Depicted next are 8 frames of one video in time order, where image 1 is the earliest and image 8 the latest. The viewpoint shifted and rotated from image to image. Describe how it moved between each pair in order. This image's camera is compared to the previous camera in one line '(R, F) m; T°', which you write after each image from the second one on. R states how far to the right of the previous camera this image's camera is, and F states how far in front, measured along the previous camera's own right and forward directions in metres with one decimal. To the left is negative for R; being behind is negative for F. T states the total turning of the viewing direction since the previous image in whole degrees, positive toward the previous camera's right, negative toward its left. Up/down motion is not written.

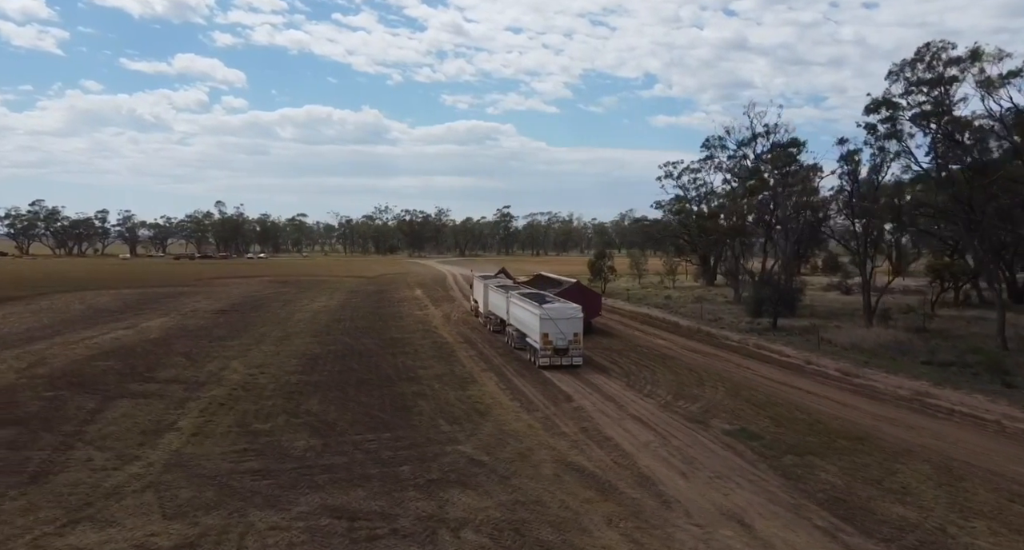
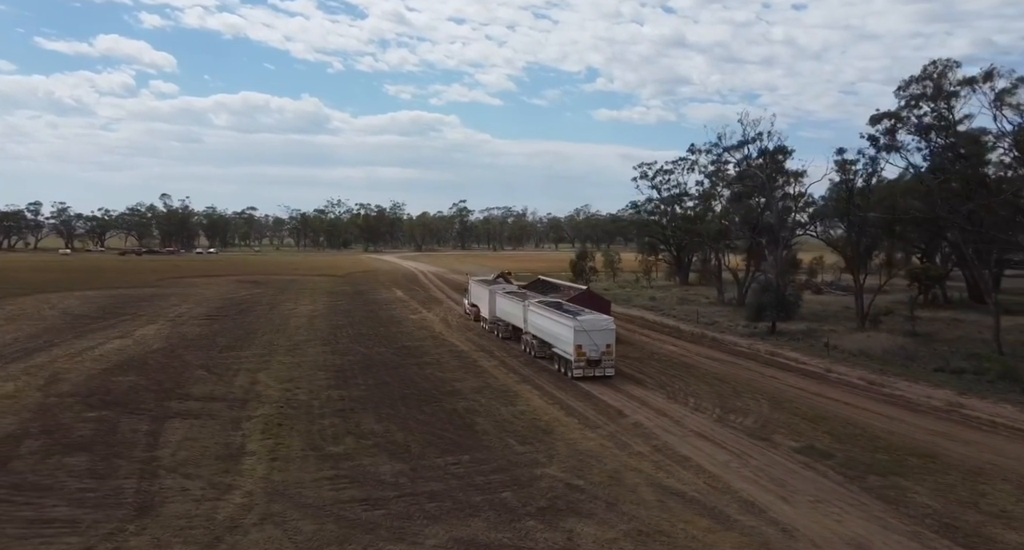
(-1.7, +0.1) m; +3°
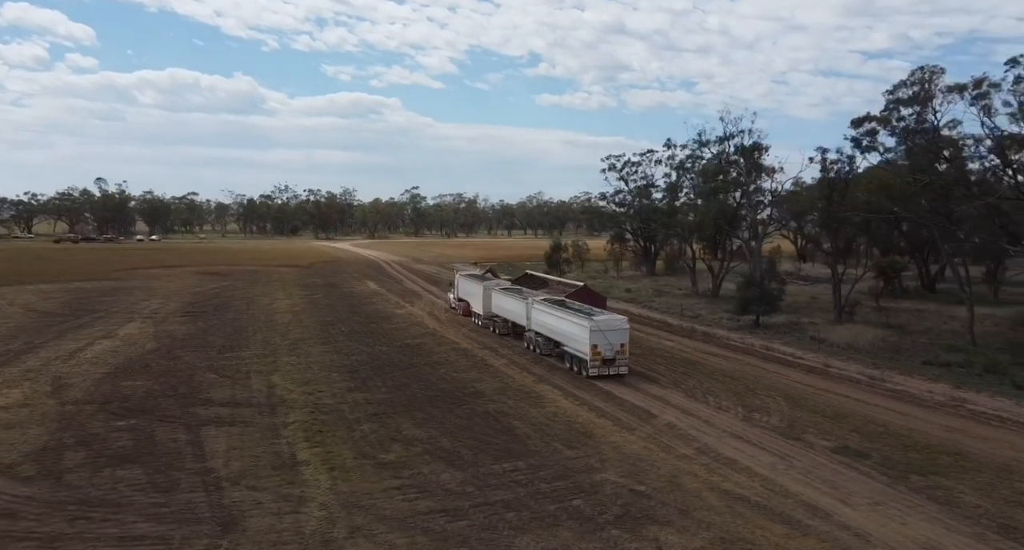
(-1.4, 0.0) m; +3°
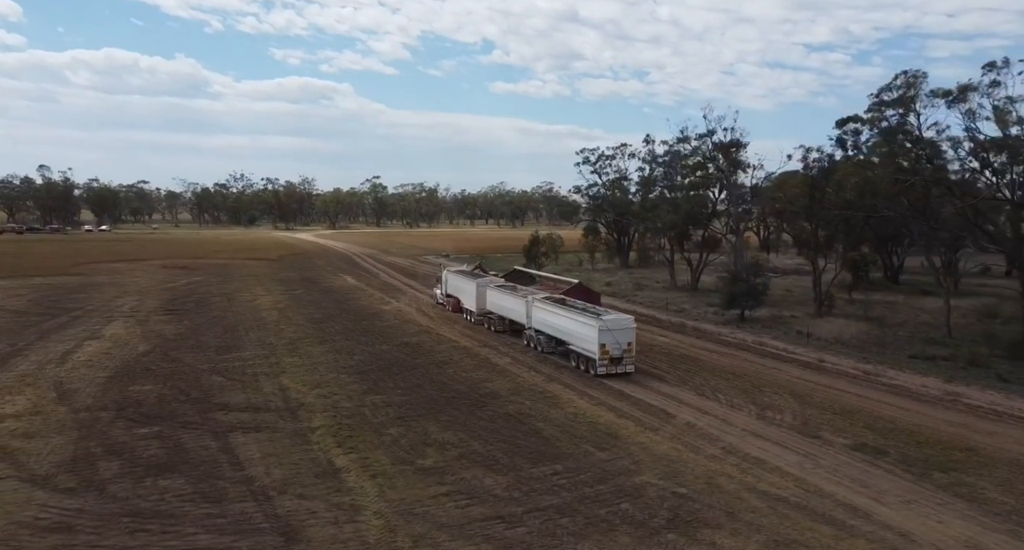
(-1.0, -0.1) m; +2°
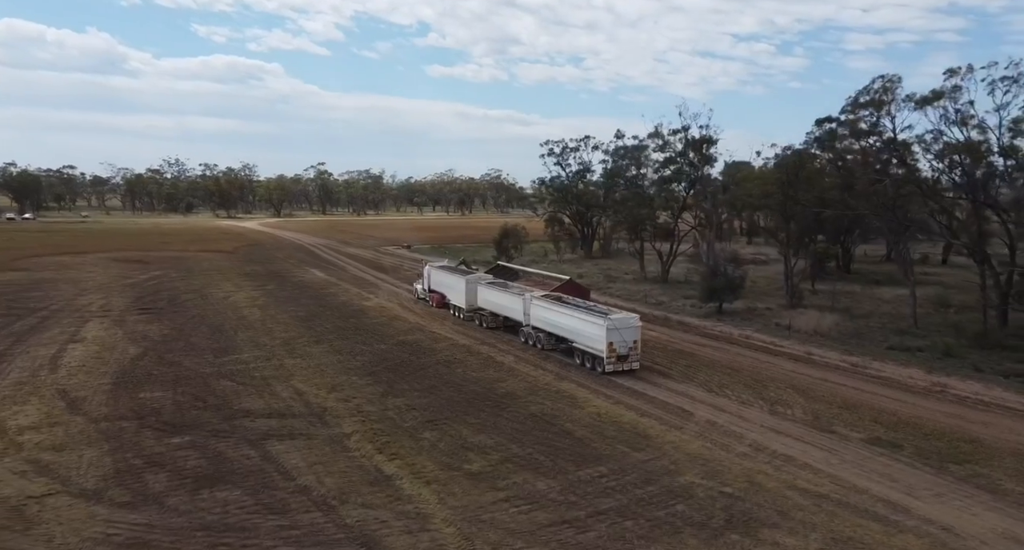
(-1.3, -0.2) m; +3°
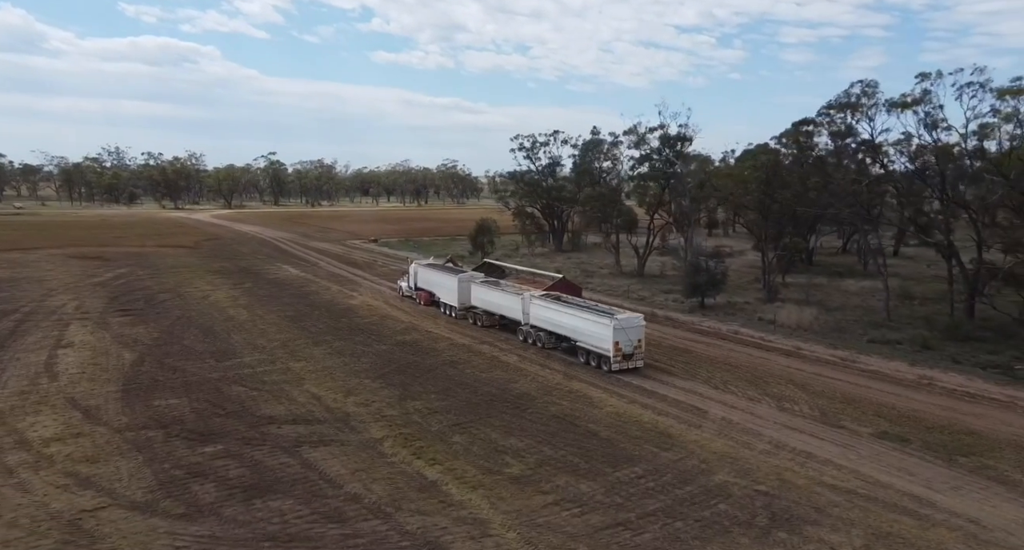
(-1.2, -0.3) m; +3°
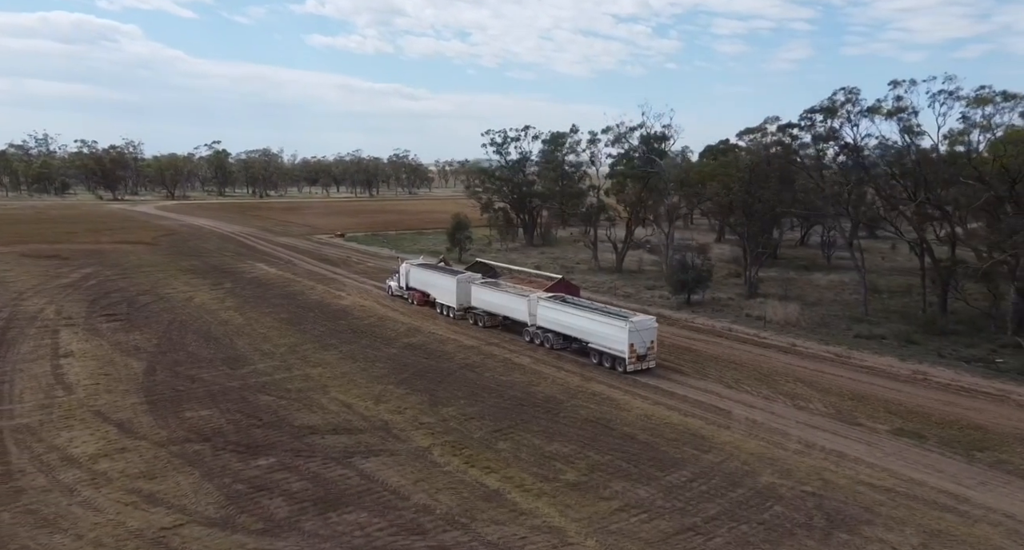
(-1.5, -0.3) m; +3°
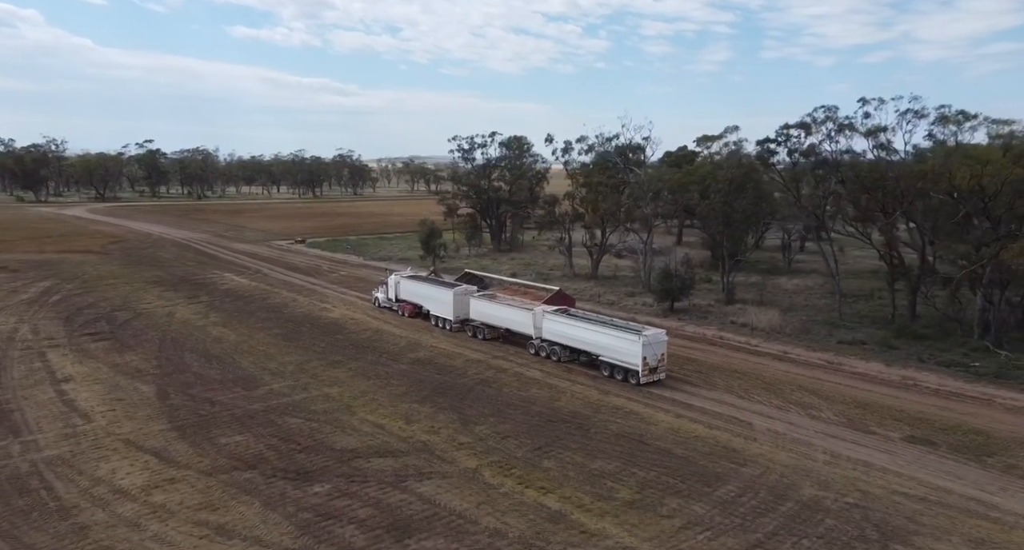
(-1.6, -0.4) m; +3°
